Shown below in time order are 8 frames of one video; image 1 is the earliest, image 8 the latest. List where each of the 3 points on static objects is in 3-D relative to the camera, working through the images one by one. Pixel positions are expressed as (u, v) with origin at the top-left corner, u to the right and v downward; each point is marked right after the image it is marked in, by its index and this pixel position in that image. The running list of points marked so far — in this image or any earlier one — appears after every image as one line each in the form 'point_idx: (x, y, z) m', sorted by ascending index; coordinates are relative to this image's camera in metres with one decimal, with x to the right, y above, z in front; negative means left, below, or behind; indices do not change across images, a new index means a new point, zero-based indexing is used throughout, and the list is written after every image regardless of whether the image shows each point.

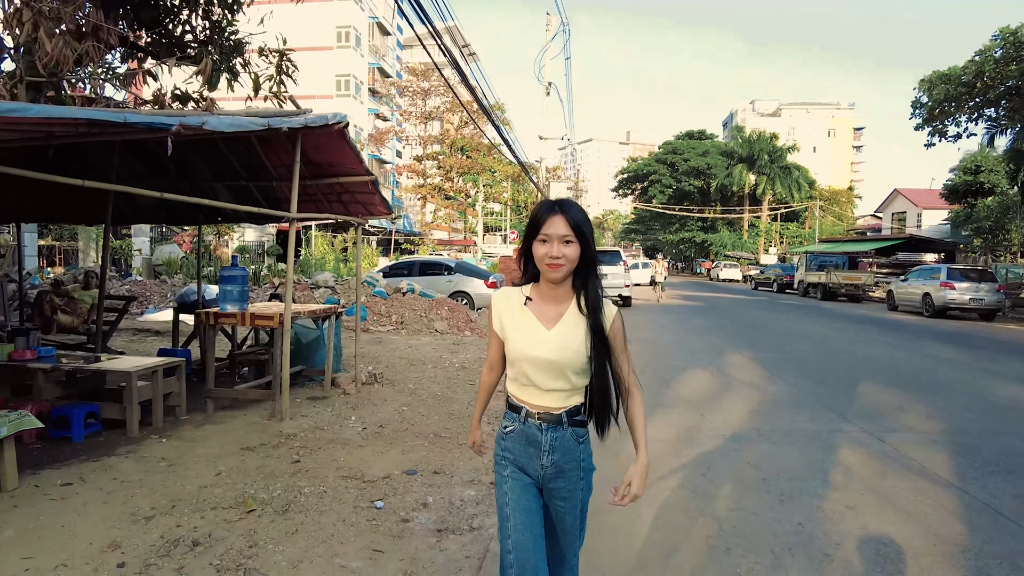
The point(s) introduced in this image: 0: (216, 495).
0: (-1.9, -1.3, +4.1) m
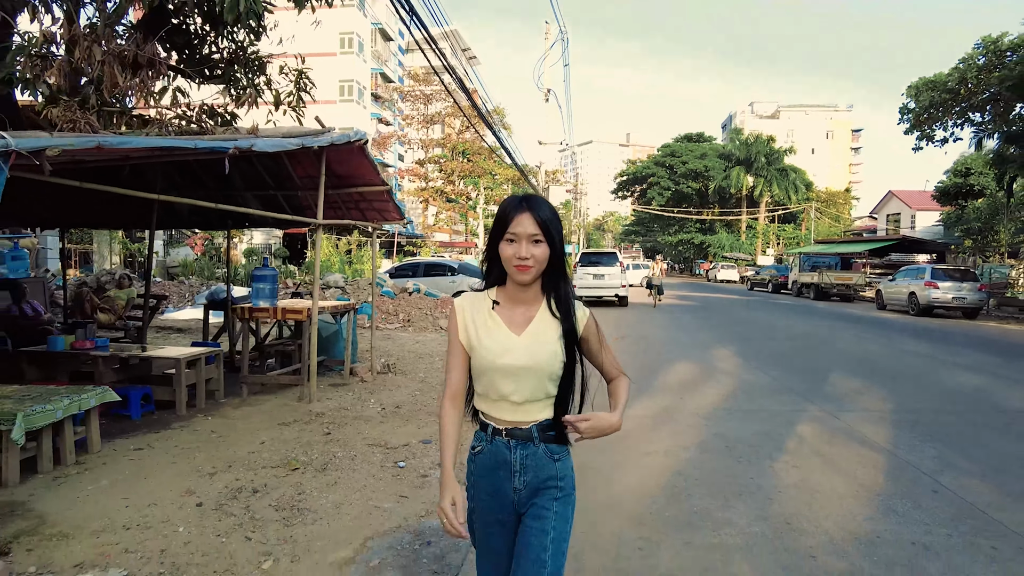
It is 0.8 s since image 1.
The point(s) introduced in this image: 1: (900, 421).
0: (-1.9, -1.3, +4.9) m
1: (+3.7, -1.3, +6.1) m
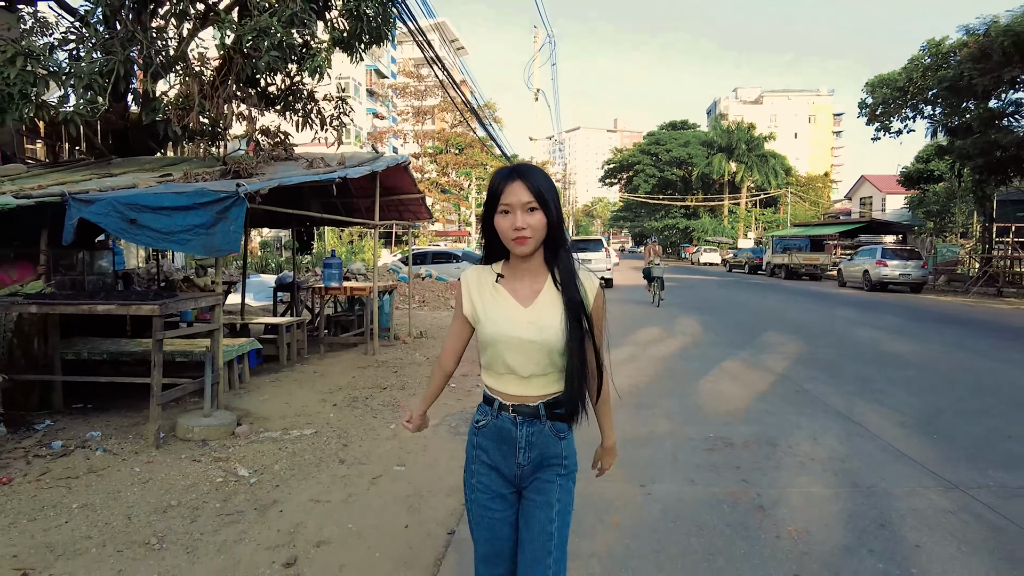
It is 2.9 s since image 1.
0: (-1.7, -1.1, +7.3) m
1: (+3.8, -0.9, +8.5) m
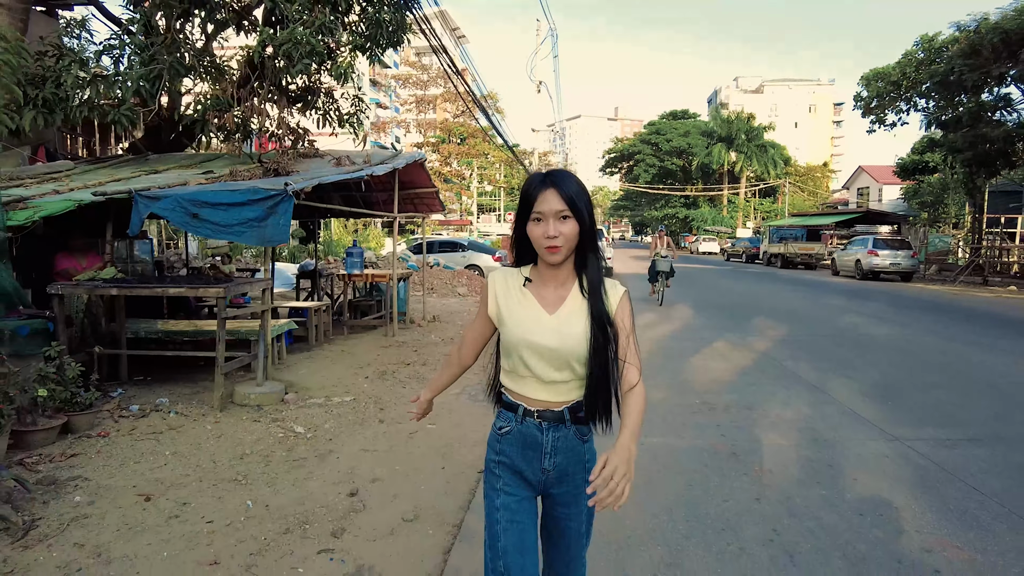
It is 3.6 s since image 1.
0: (-1.6, -0.9, +8.0) m
1: (+4.0, -0.8, +9.3) m
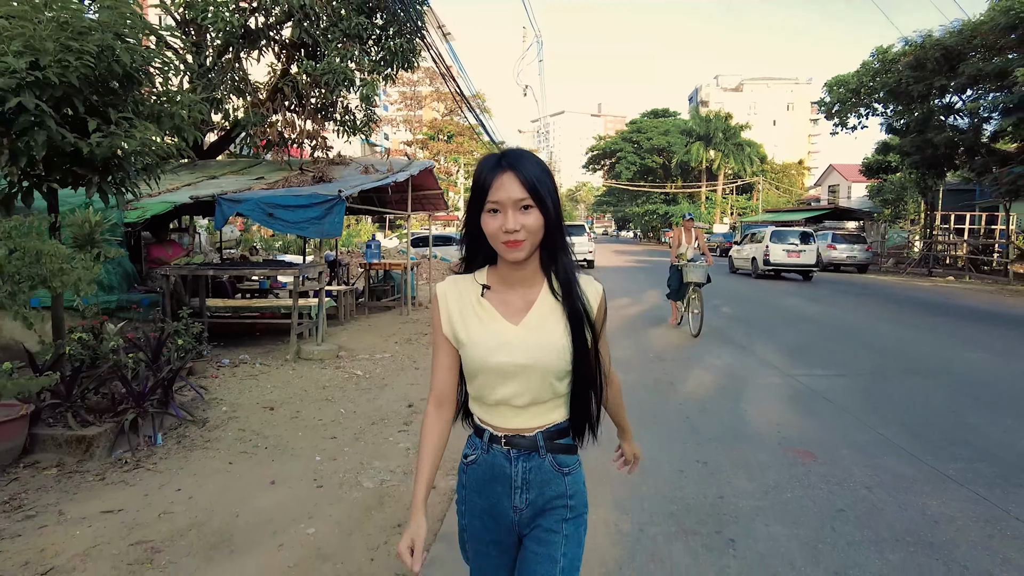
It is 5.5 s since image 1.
0: (-1.6, -0.7, +9.9) m
1: (+3.9, -0.5, +11.3) m
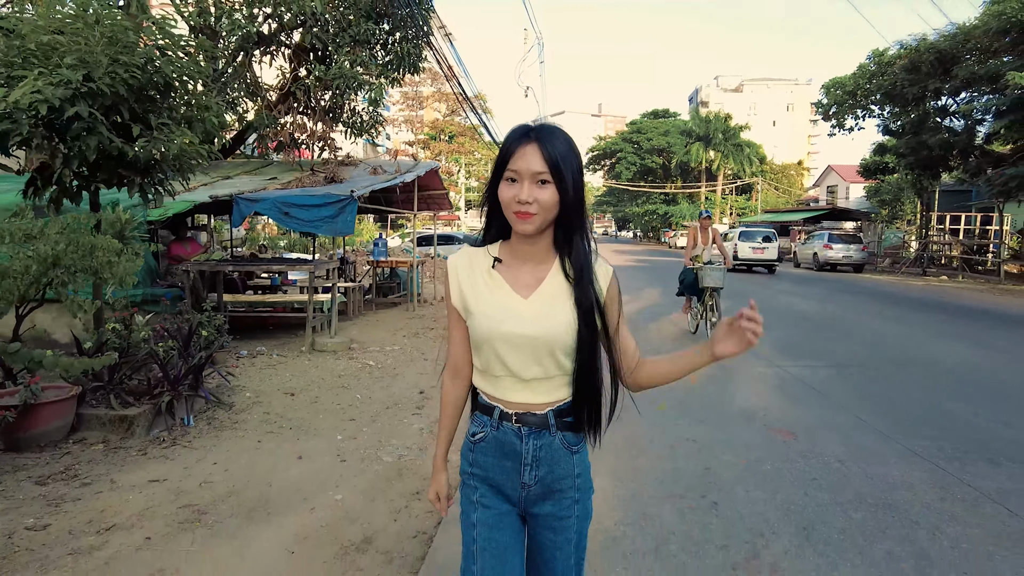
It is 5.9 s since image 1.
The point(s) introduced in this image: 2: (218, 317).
0: (-1.6, -0.6, +10.3) m
1: (+3.9, -0.5, +11.7) m
2: (-3.2, -0.3, +7.0) m
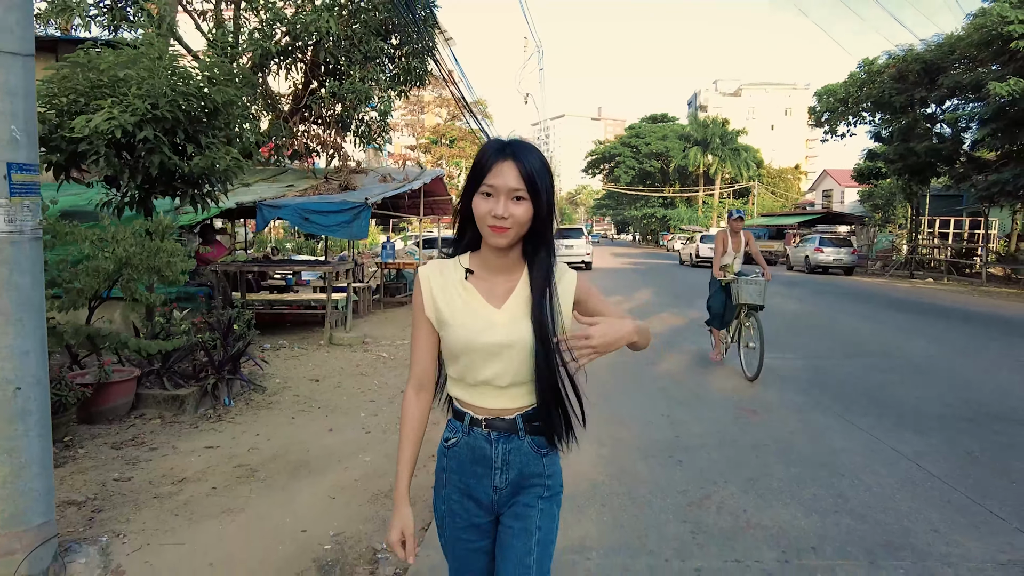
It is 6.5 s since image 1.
0: (-1.6, -0.6, +11.0) m
1: (+3.9, -0.5, +12.4) m
2: (-3.2, -0.3, +7.7) m
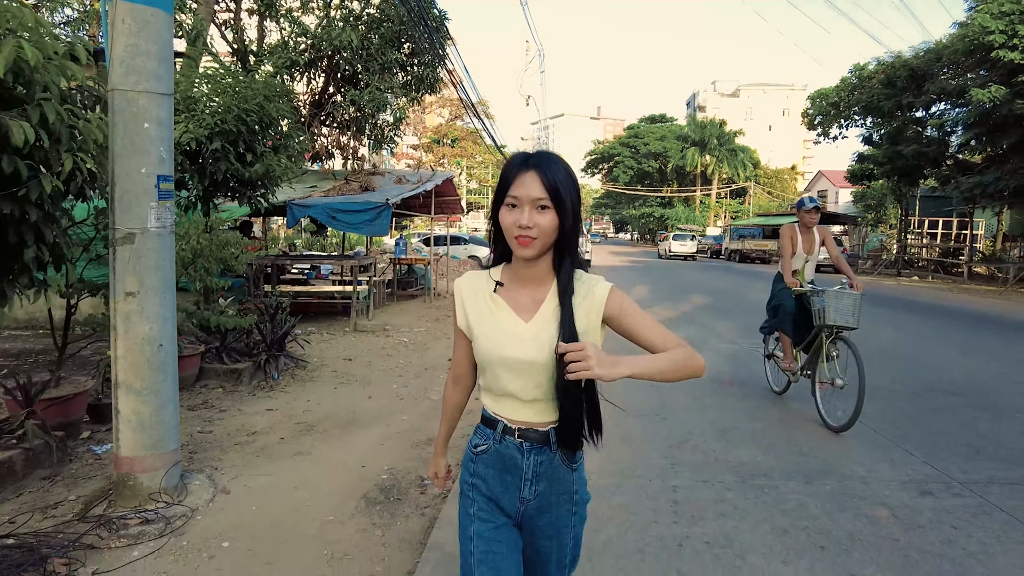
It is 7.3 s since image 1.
0: (-1.5, -0.5, +11.9) m
1: (+4.0, -0.4, +13.4) m
2: (-3.1, -0.2, +8.6) m
